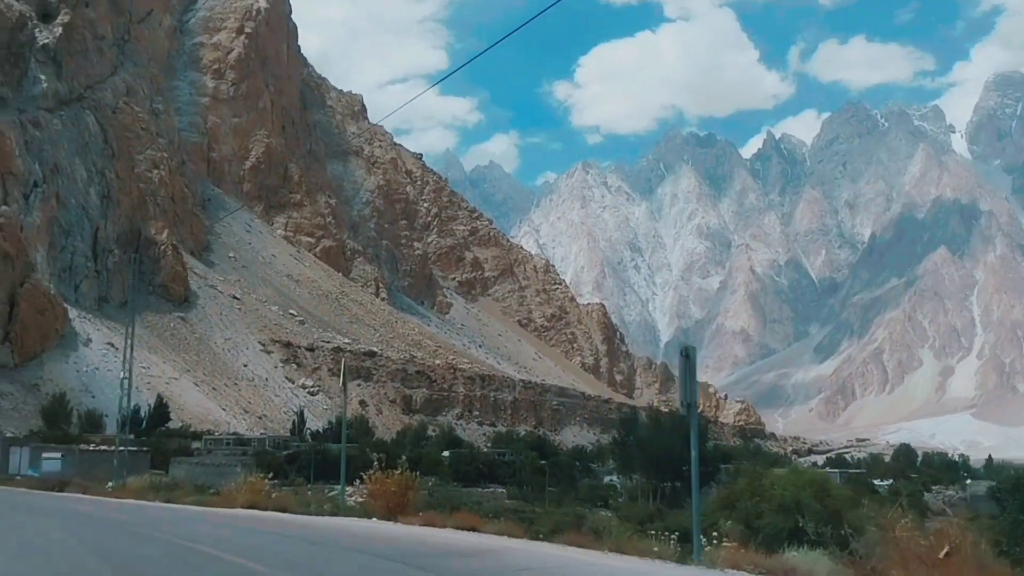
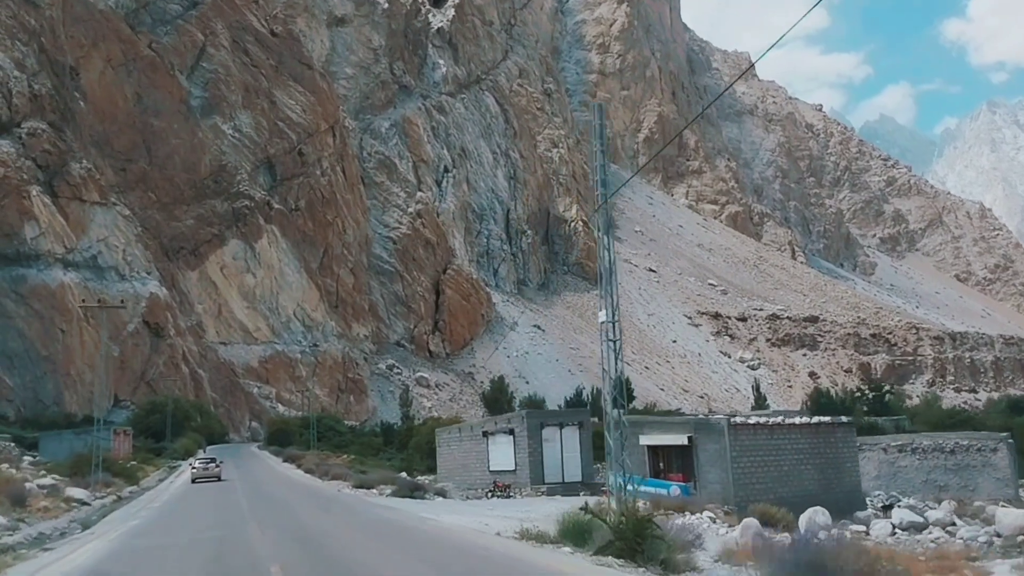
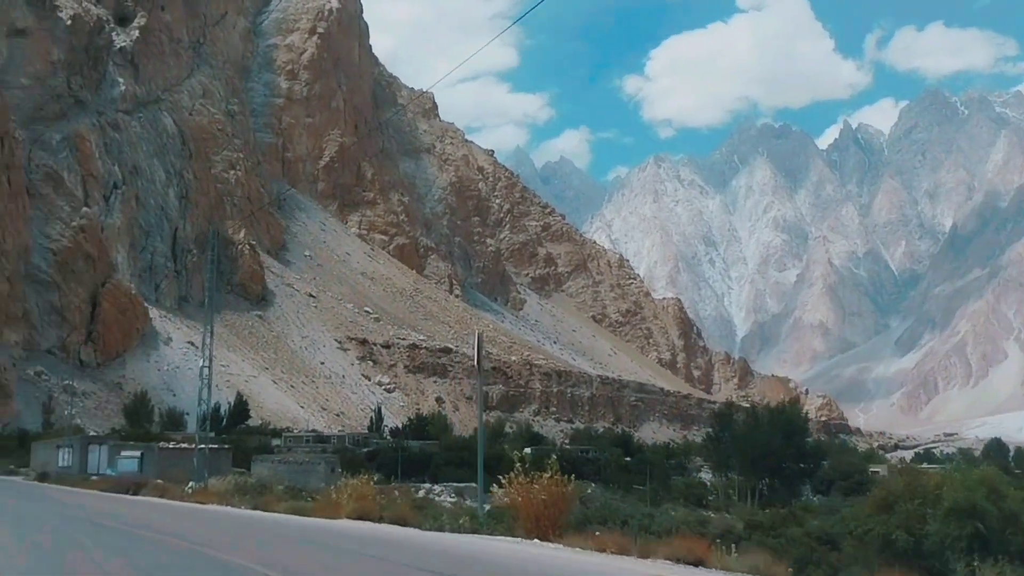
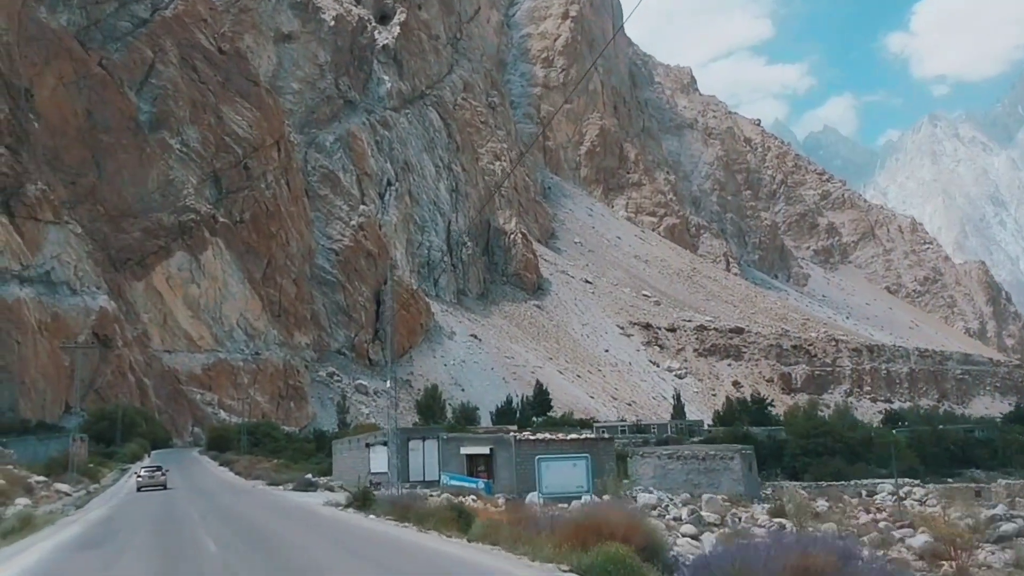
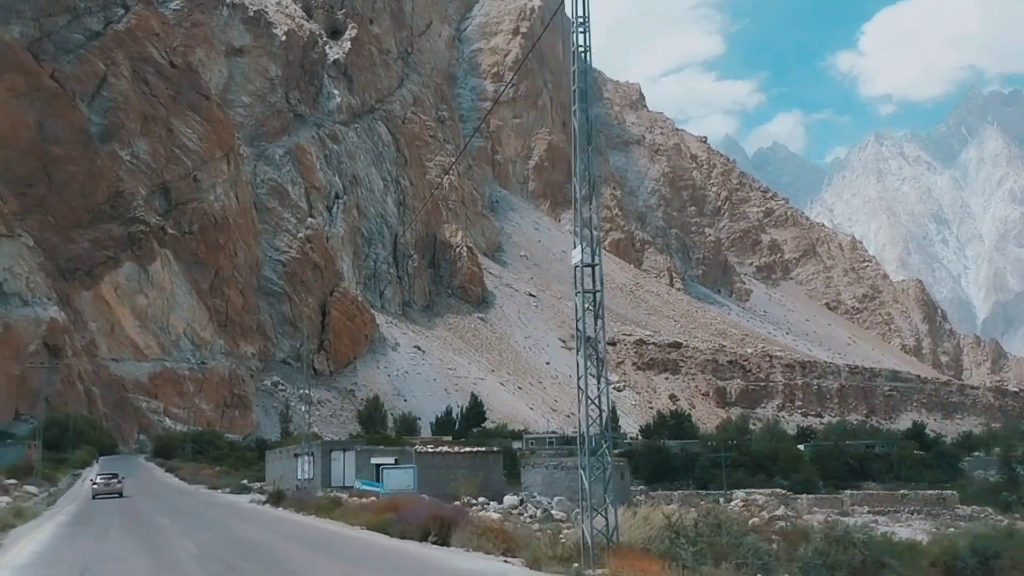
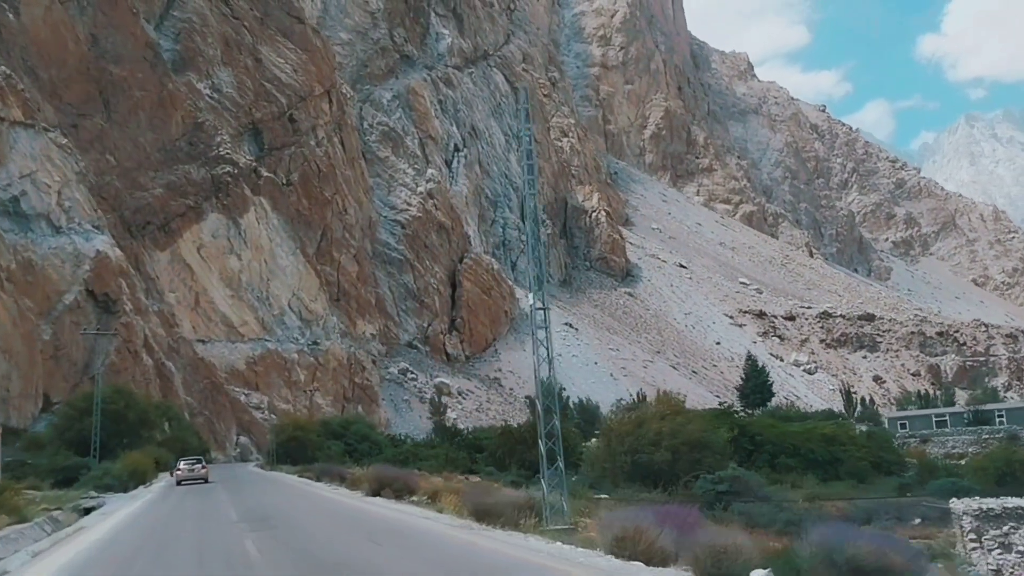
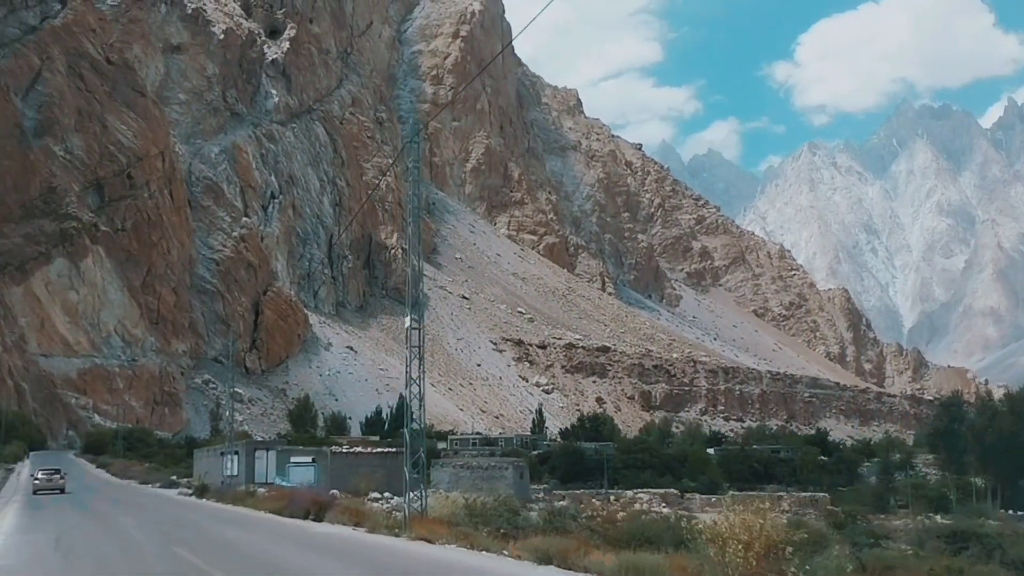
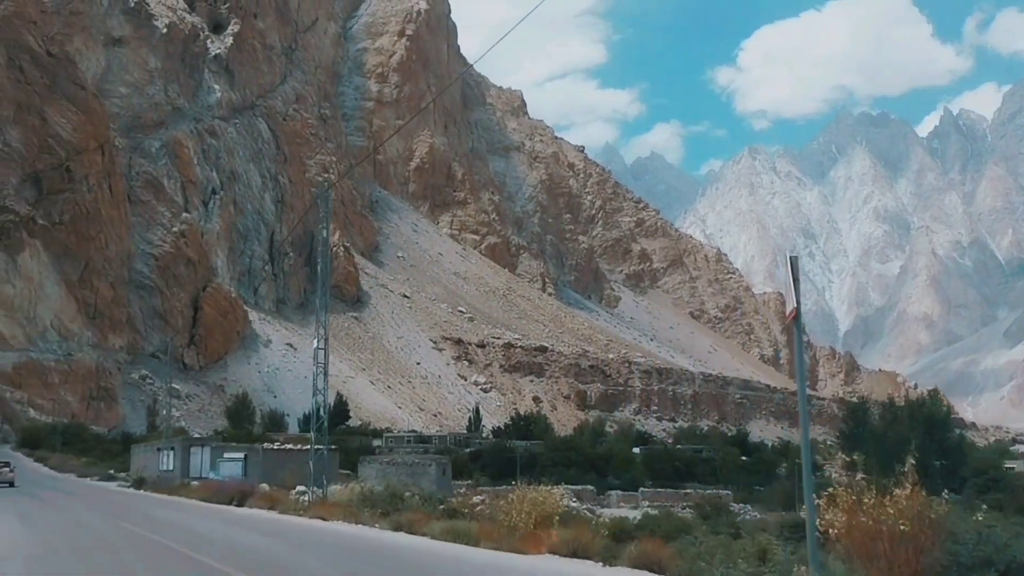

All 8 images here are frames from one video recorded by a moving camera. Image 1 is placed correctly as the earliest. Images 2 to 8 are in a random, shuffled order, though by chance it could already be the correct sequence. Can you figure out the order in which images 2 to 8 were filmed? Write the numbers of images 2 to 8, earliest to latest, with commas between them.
3, 8, 7, 5, 4, 2, 6
